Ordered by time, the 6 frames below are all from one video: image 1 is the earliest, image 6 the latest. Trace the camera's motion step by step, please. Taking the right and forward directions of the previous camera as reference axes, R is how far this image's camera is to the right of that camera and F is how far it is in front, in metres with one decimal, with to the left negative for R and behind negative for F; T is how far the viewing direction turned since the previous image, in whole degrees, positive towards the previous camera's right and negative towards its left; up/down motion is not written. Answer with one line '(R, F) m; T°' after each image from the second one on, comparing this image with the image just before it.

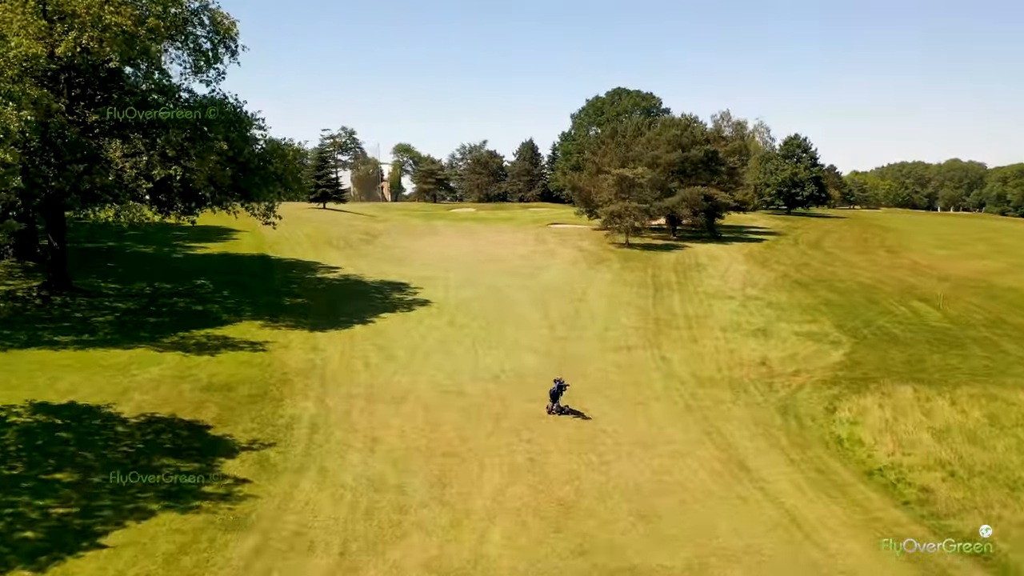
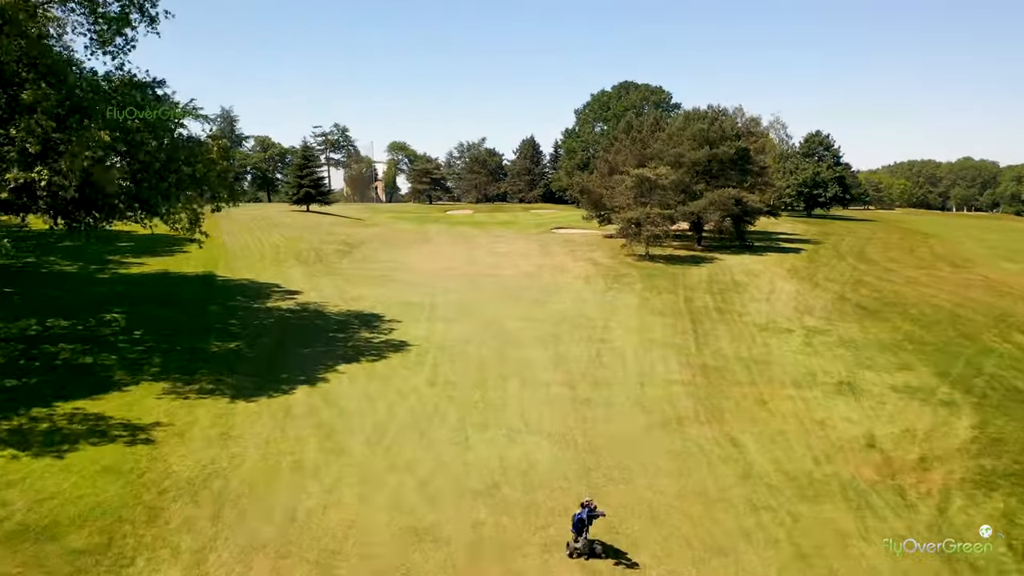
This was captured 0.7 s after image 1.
(-0.1, +5.6) m; 0°
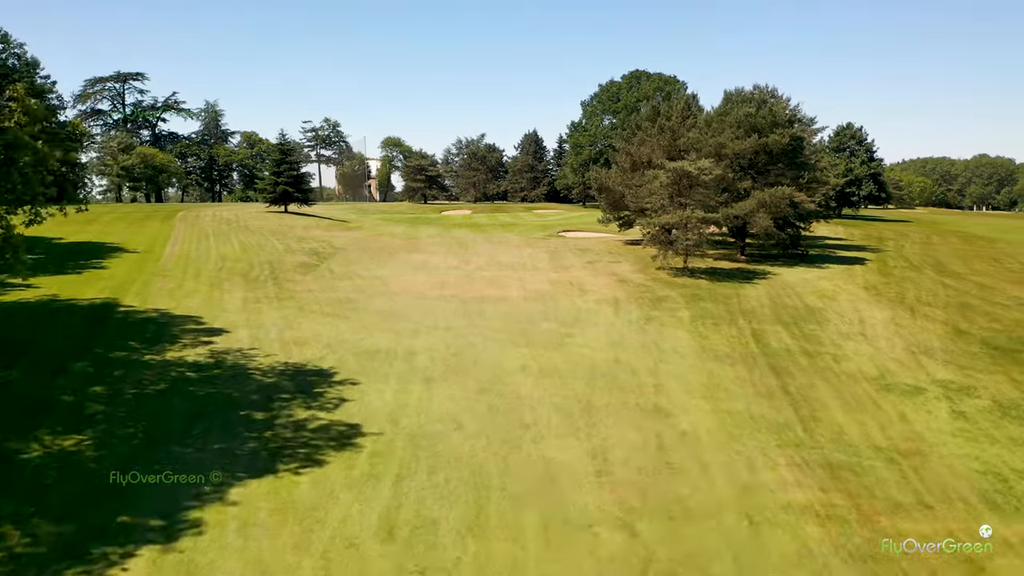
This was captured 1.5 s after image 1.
(-0.2, +6.6) m; 0°
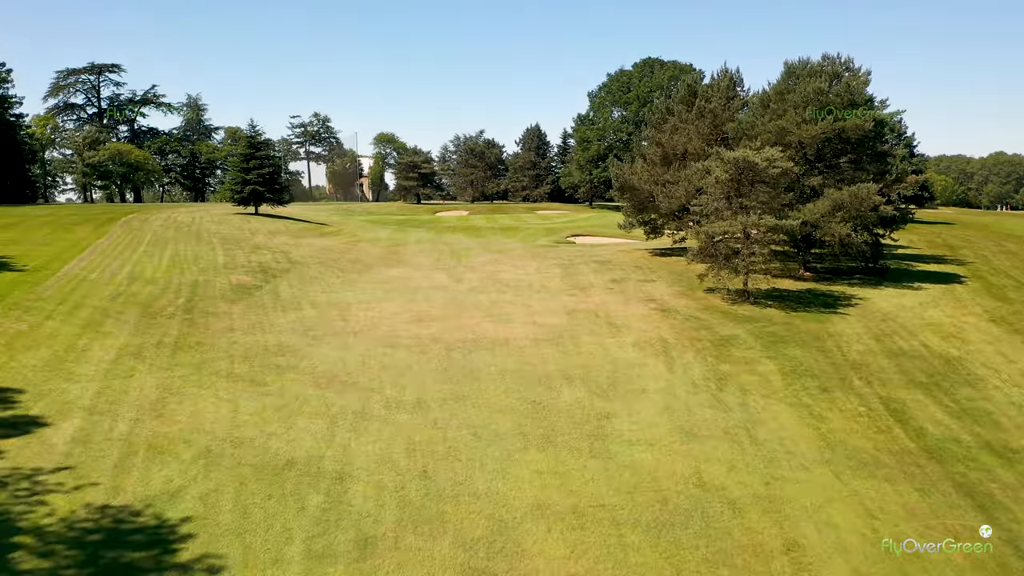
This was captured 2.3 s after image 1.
(-0.1, +6.7) m; 0°
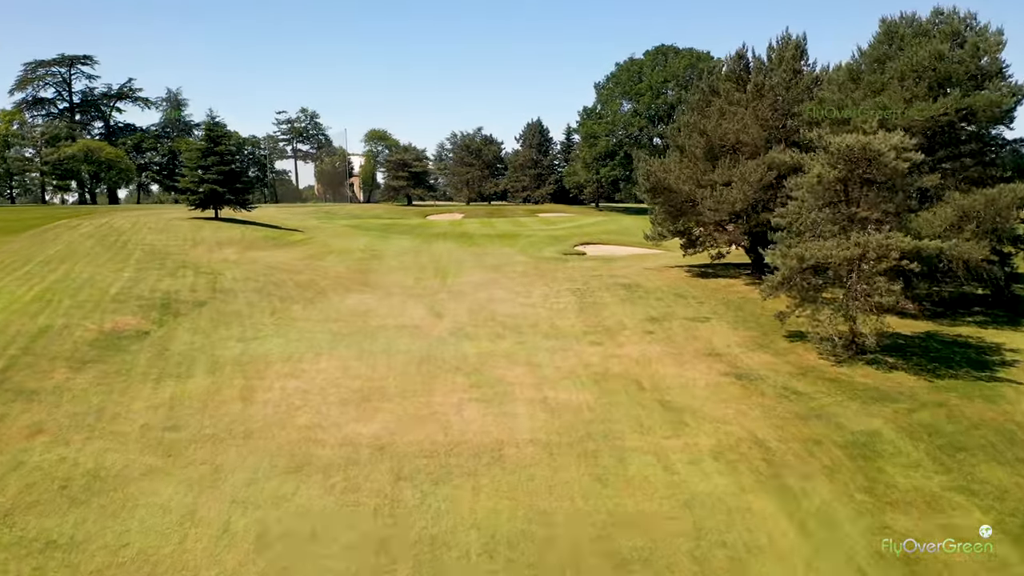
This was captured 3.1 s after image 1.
(0.0, +6.6) m; 0°
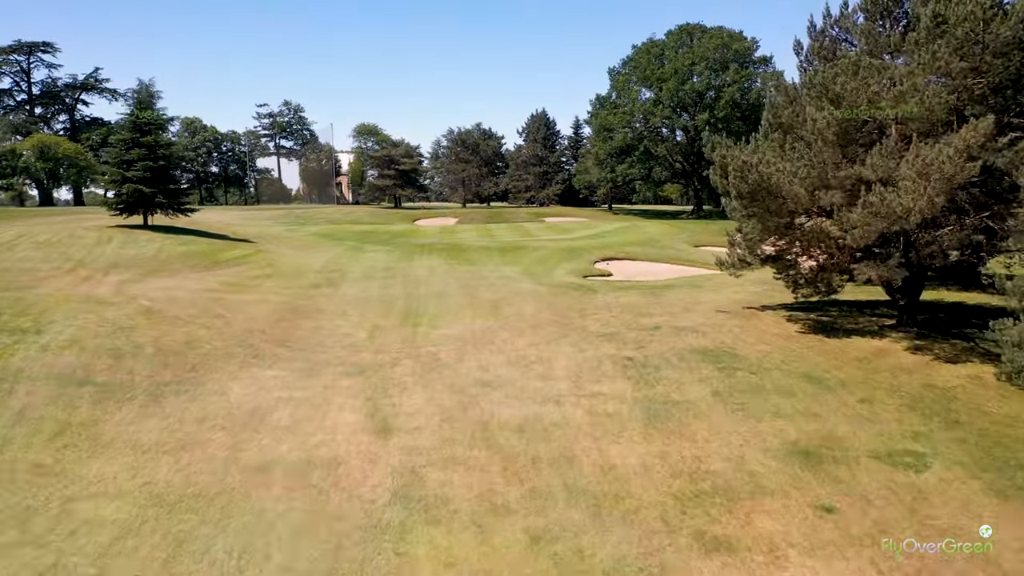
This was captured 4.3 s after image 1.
(-0.1, +8.7) m; 0°
